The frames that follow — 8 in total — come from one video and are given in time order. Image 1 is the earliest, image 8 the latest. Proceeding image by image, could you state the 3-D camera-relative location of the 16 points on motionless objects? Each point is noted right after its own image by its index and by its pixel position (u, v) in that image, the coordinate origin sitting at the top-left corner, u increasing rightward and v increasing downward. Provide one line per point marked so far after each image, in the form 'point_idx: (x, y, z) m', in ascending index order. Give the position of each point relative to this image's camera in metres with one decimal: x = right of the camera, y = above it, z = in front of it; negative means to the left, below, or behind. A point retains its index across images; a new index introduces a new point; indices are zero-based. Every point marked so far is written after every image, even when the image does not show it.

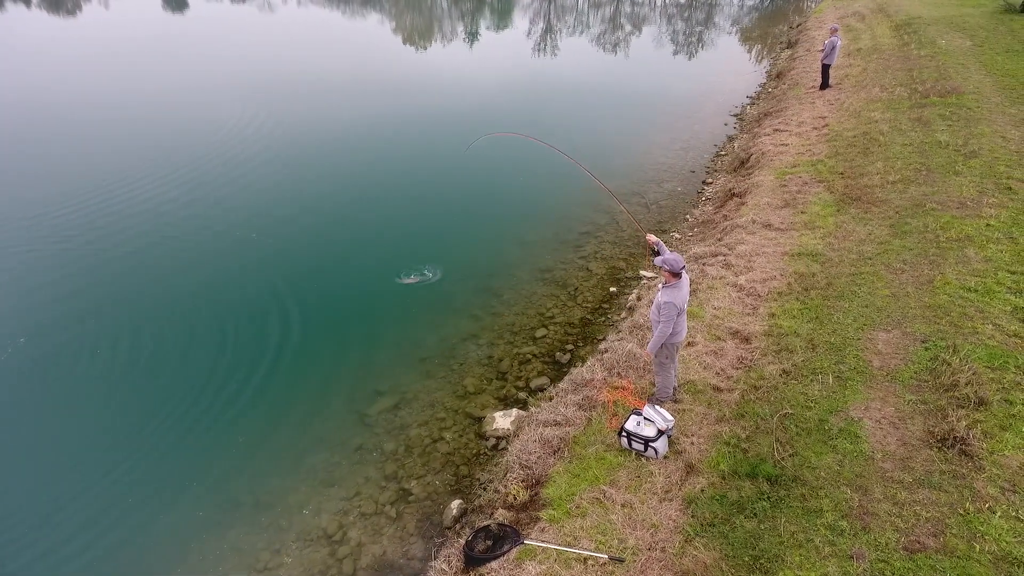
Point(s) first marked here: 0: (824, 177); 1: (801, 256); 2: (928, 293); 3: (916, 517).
0: (+7.0, +2.5, +14.3) m
1: (+5.0, +0.6, +11.0) m
2: (+6.0, -0.1, +9.1) m
3: (+3.7, -2.1, +5.7) m
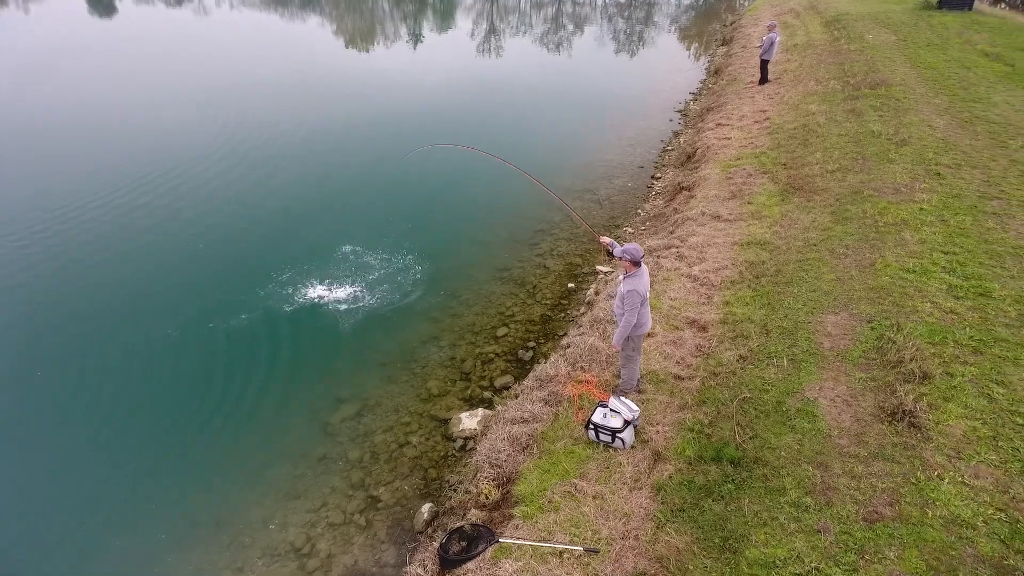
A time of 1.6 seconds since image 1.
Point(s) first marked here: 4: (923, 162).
0: (+6.0, +2.8, +14.7) m
1: (+4.3, +0.8, +11.4) m
2: (+5.4, +0.2, +9.5) m
3: (+3.4, -1.9, +6.0) m
4: (+8.7, +2.6, +13.4) m
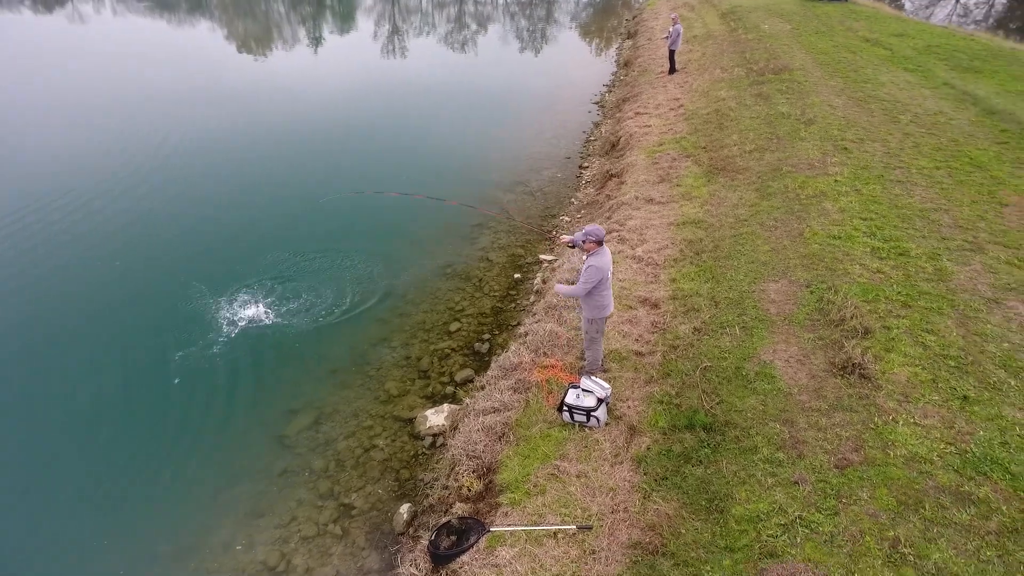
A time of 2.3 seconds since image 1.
0: (+4.3, +3.3, +15.4) m
1: (+3.2, +1.2, +11.8) m
2: (+4.6, +0.7, +10.1) m
3: (+3.3, -1.5, +6.4) m
4: (+7.2, +3.4, +14.4) m
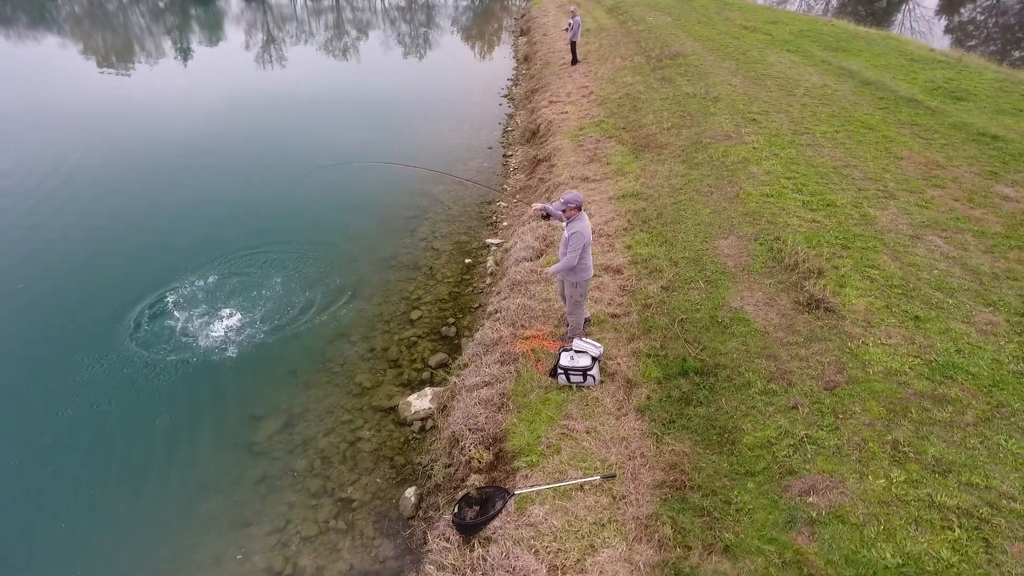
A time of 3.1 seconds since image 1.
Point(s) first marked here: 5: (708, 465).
0: (+2.5, +3.9, +16.0) m
1: (+2.2, +1.8, +12.3) m
2: (+3.9, +1.4, +10.8) m
3: (+3.4, -0.8, +6.9) m
4: (+5.5, +4.3, +15.4) m
5: (+1.9, -1.7, +6.1) m
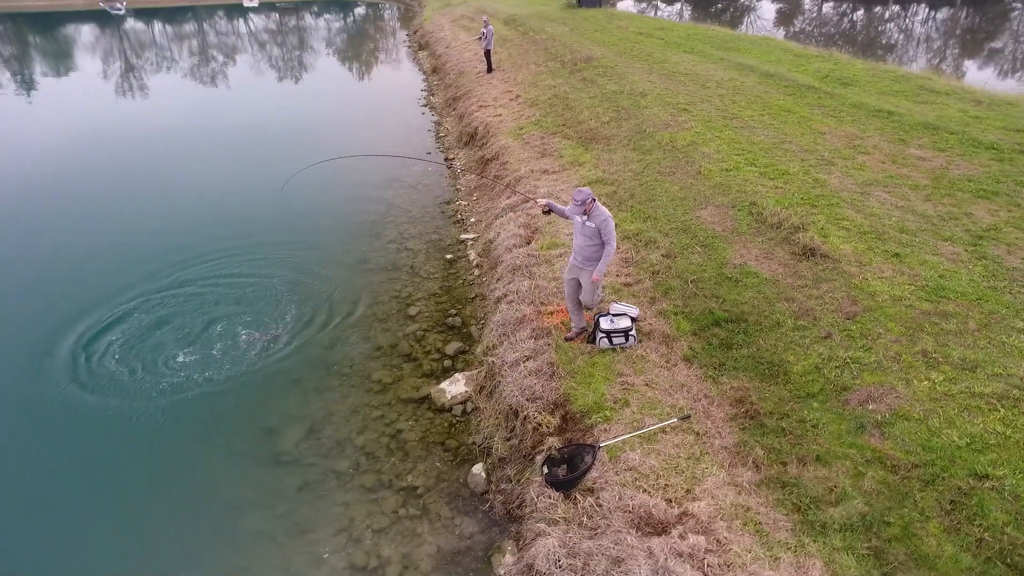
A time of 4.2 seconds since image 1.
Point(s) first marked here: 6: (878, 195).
0: (+1.1, +4.2, +16.6) m
1: (+1.6, +2.1, +12.9) m
2: (+3.6, +2.0, +11.7) m
3: (+3.9, -0.1, +7.7) m
4: (+4.1, +4.8, +16.6) m
5: (+2.7, -1.1, +6.6) m
6: (+6.0, +1.5, +10.4) m
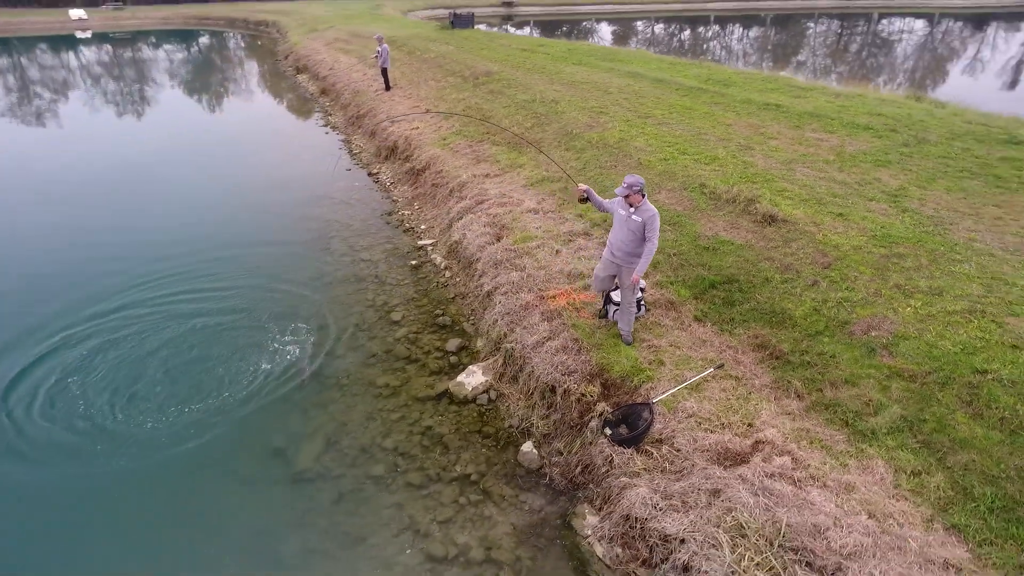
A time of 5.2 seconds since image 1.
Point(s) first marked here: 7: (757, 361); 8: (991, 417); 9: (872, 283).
0: (-0.9, +4.0, +17.0) m
1: (+0.6, +2.2, +13.4) m
2: (+2.7, +2.4, +12.6) m
3: (+4.1, +0.5, +8.7) m
4: (+2.0, +5.0, +17.6) m
5: (+3.2, -0.6, +7.4) m
6: (+5.4, +2.2, +11.9) m
7: (+2.8, -0.8, +7.2) m
8: (+4.4, -1.2, +5.9) m
9: (+4.5, +0.1, +7.9) m
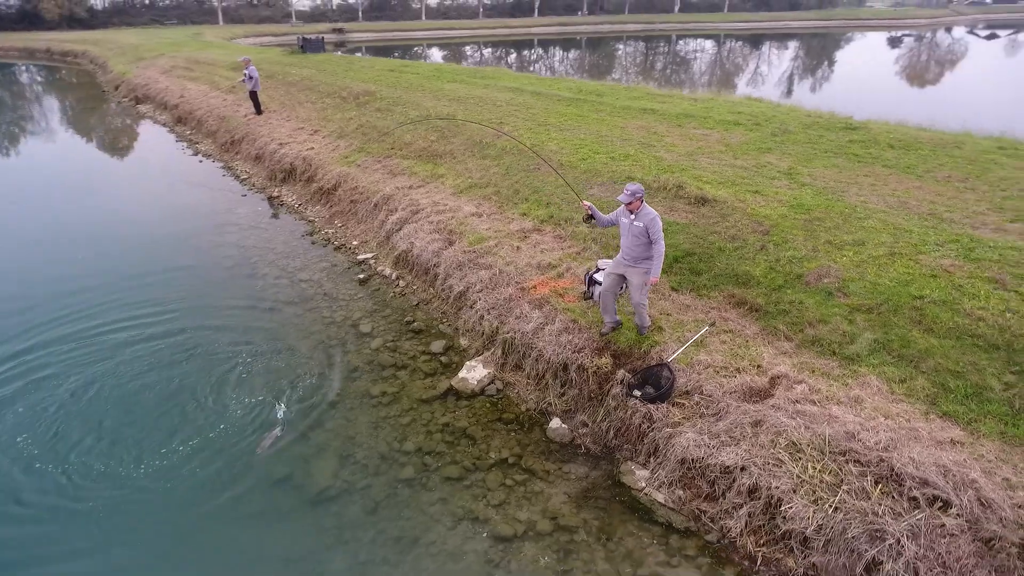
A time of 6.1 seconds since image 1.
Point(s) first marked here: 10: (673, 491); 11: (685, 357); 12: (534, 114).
0: (-3.4, +3.6, +17.0) m
1: (-1.0, +2.1, +13.8) m
2: (+1.2, +2.5, +13.5) m
3: (+3.7, +1.0, +10.0) m
4: (-0.9, +4.8, +18.3) m
5: (+3.3, -0.1, +8.5) m
6: (+4.1, +2.7, +13.4) m
7: (+2.9, -0.4, +8.1) m
8: (+4.9, -0.5, +7.3) m
9: (+4.3, +0.7, +9.3) m
10: (+1.6, -2.1, +6.5) m
11: (+2.0, -0.8, +7.5) m
12: (+0.6, +5.2, +18.9) m
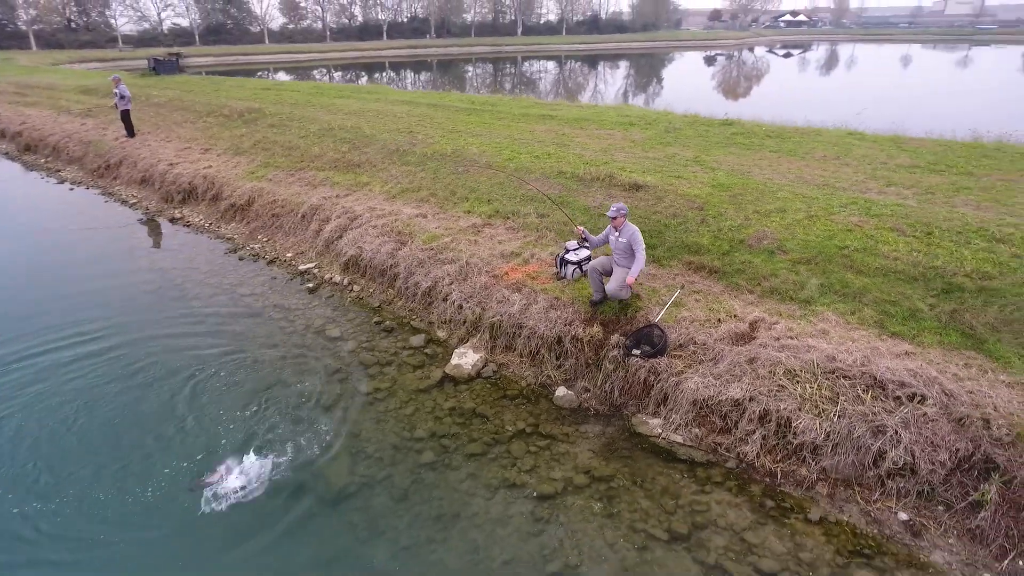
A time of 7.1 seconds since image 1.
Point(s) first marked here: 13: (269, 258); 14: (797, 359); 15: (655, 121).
0: (-5.6, +3.2, +16.5) m
1: (-2.5, +2.1, +13.8) m
2: (-0.3, +2.7, +14.1) m
3: (+3.0, +1.5, +11.1) m
4: (-3.6, +4.5, +18.3) m
5: (+3.0, +0.4, +9.5) m
6: (+2.5, +3.1, +14.5) m
7: (+2.7, +0.1, +9.1) m
8: (+4.8, +0.2, +8.6) m
9: (+3.8, +1.2, +10.5) m
10: (+2.0, -1.6, +7.2) m
11: (+2.0, -0.4, +8.3) m
12: (-2.2, +5.0, +19.2) m
13: (-5.0, +0.6, +13.0) m
14: (+3.2, -0.8, +7.1) m
15: (+4.3, +5.0, +19.1) m
